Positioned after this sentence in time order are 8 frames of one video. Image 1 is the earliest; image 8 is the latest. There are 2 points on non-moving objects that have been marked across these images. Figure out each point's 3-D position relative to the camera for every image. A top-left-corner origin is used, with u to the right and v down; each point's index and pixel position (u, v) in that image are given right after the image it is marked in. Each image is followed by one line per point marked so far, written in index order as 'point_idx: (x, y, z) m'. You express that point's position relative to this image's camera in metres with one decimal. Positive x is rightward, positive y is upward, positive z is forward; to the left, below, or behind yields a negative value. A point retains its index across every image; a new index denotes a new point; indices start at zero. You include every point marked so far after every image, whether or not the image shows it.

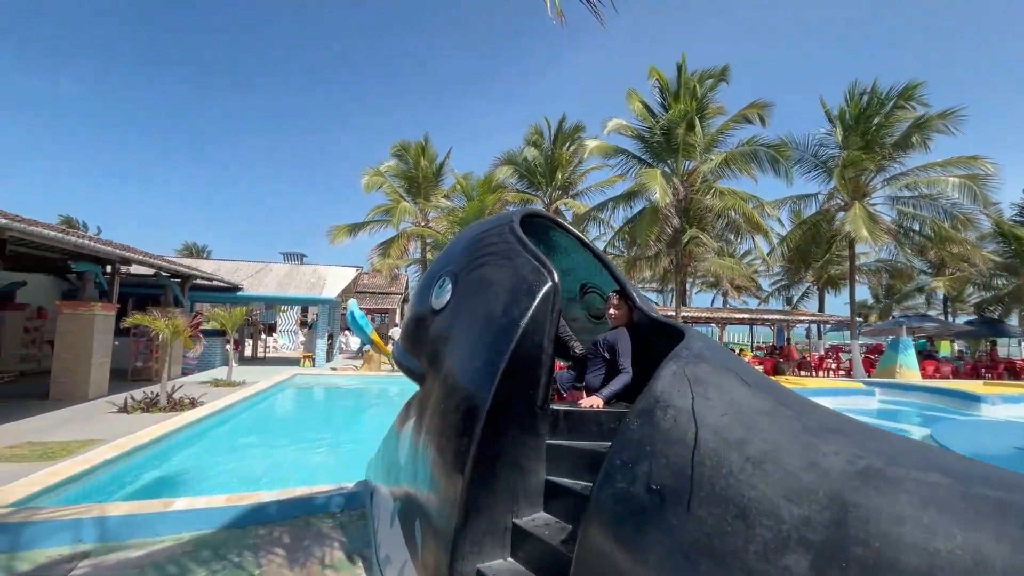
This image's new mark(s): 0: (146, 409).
0: (-7.1, -2.3, +9.4) m
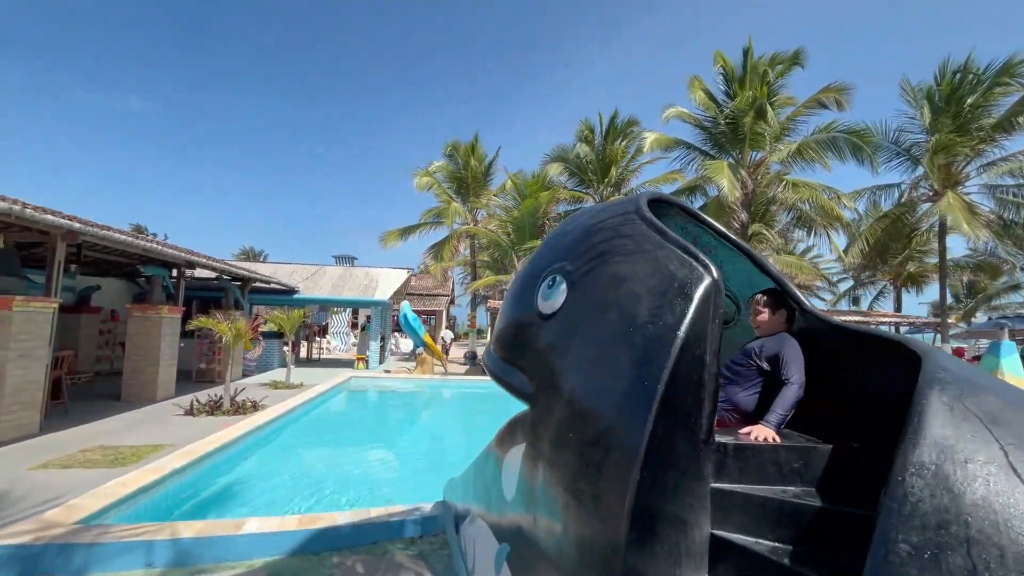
0: (-5.8, -2.4, +9.4) m
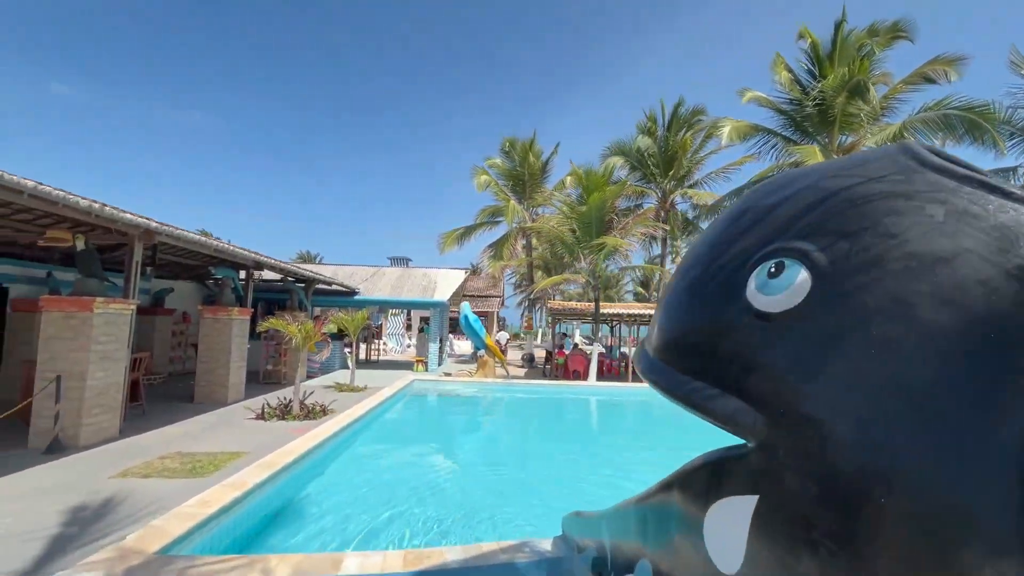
0: (-4.3, -2.4, +9.1) m
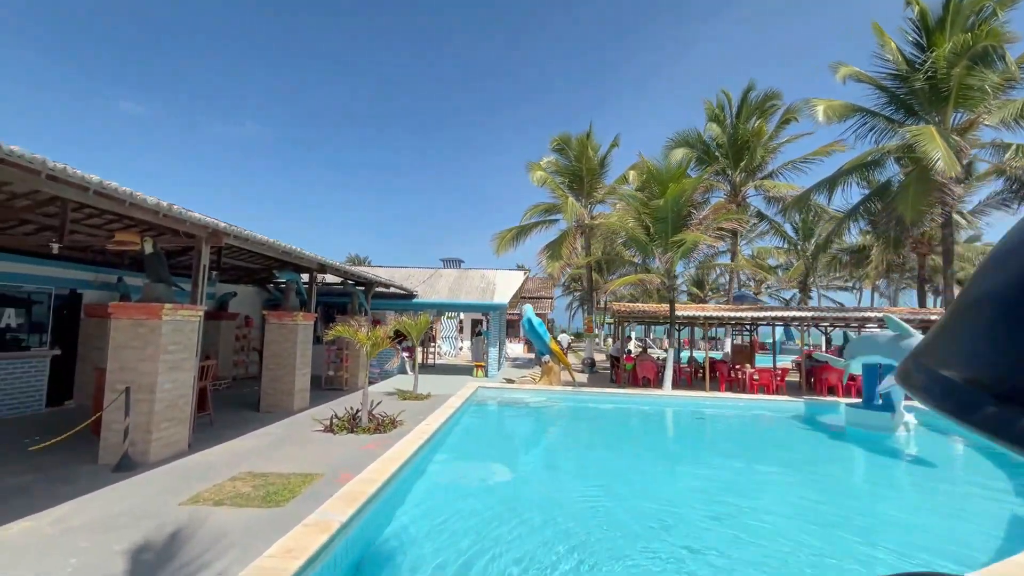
0: (-2.8, -2.5, +8.6) m
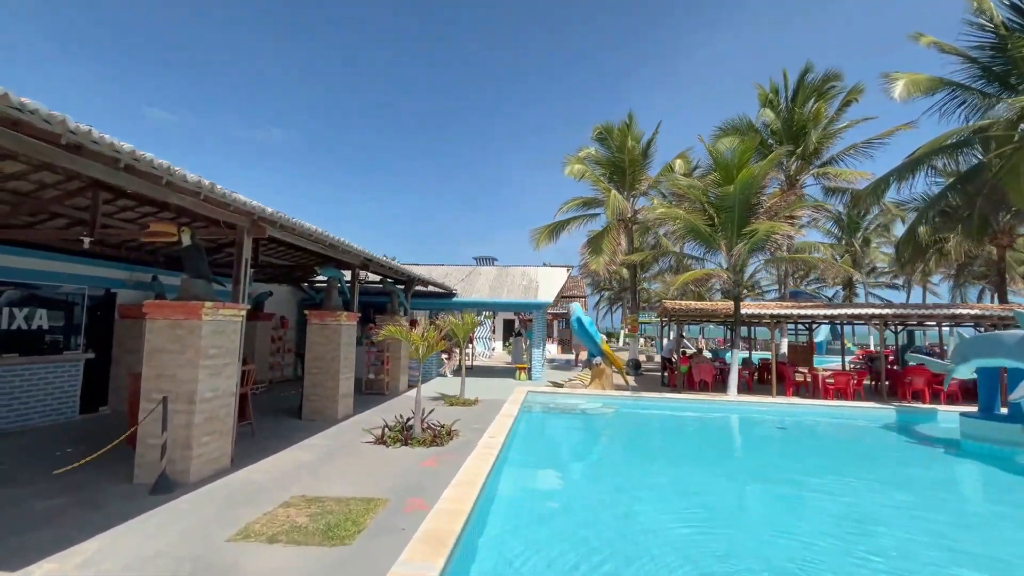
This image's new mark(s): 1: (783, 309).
0: (-1.7, -2.4, +7.7) m
1: (+7.8, -0.6, +13.9) m
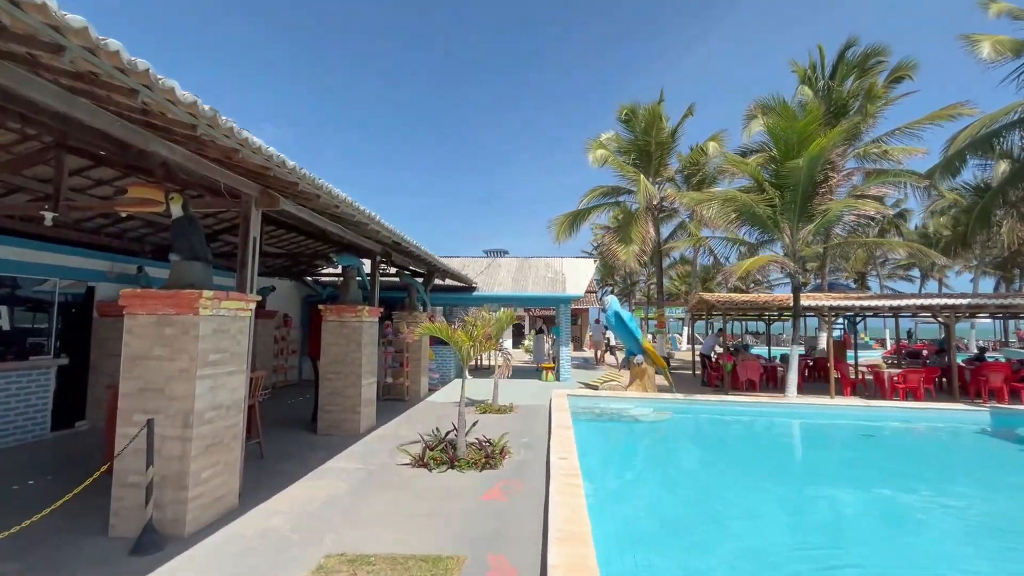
0: (-0.8, -2.3, +6.3) m
1: (+8.6, -0.3, +12.6) m
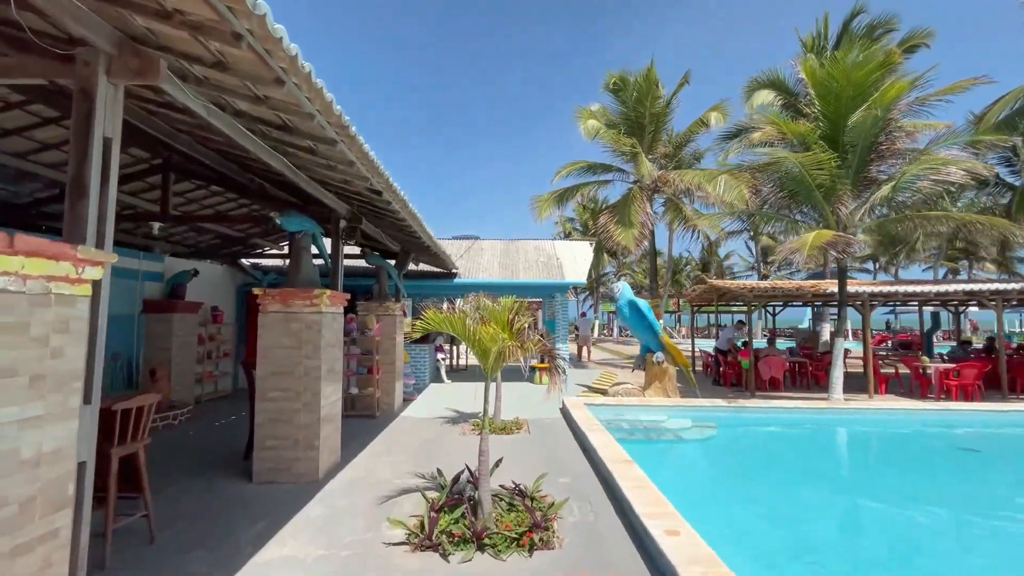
0: (-0.3, -2.0, +3.9) m
1: (+8.5, 0.0, +11.0) m
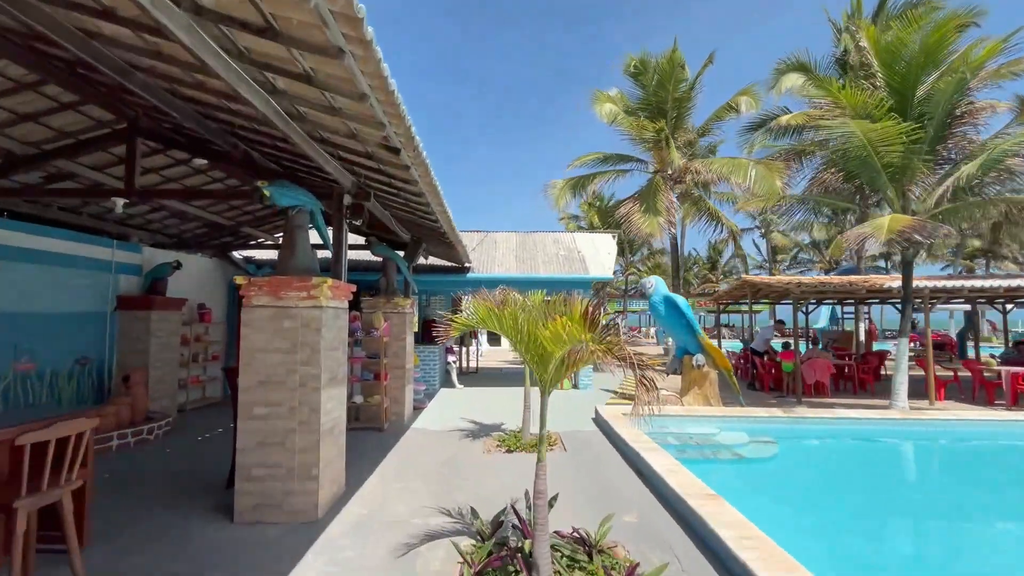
0: (+0.1, -1.9, +2.7) m
1: (+8.9, +0.1, +9.9) m
